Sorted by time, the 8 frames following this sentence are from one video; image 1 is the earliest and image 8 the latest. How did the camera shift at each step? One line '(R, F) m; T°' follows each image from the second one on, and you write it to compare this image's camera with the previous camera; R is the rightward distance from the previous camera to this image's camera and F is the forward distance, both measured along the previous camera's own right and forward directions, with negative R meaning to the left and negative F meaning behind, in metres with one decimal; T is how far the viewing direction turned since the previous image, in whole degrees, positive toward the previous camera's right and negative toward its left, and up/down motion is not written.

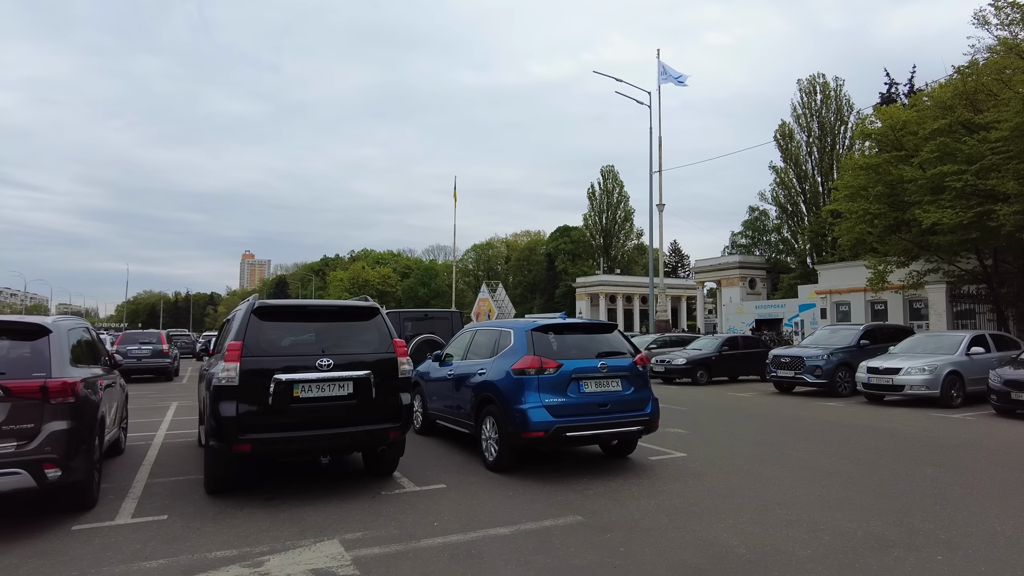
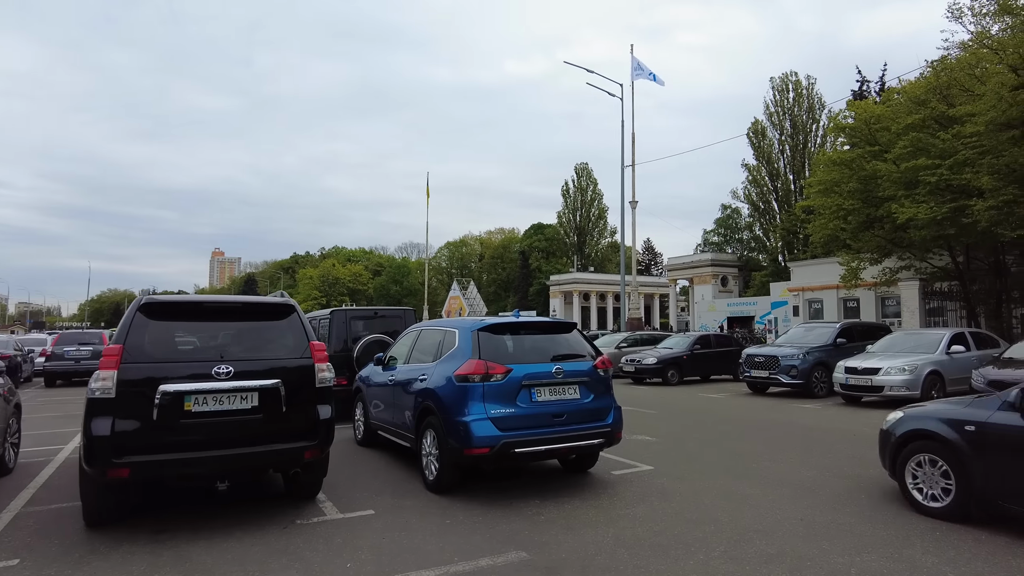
(+0.3, +0.9) m; +2°
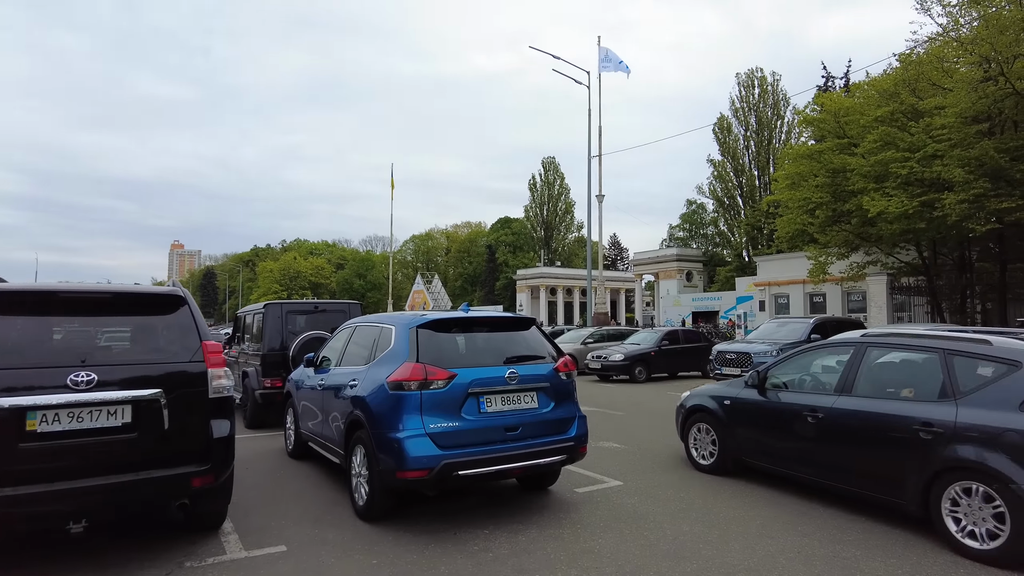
(+0.2, +1.0) m; +3°
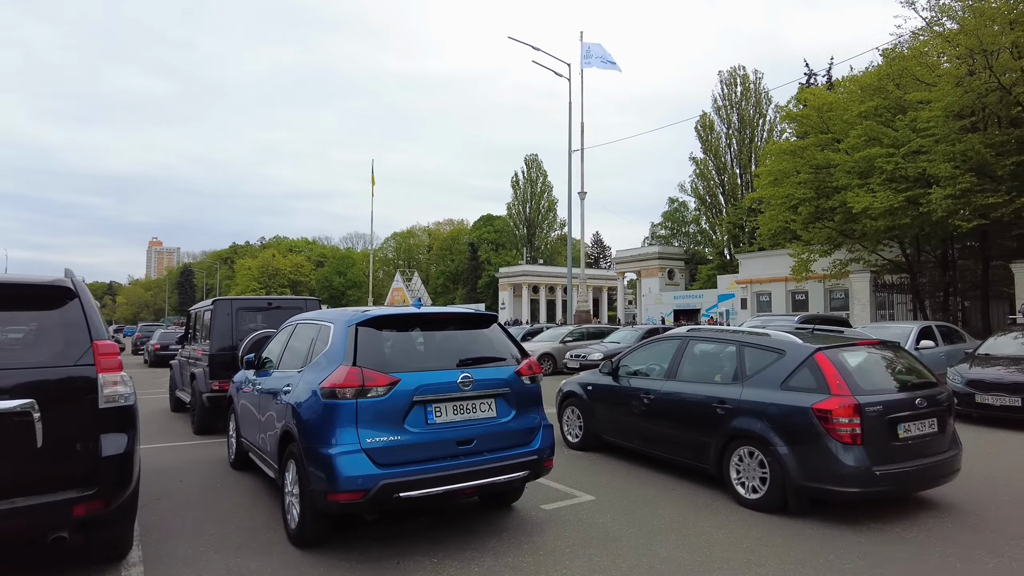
(+0.2, +0.7) m; +1°
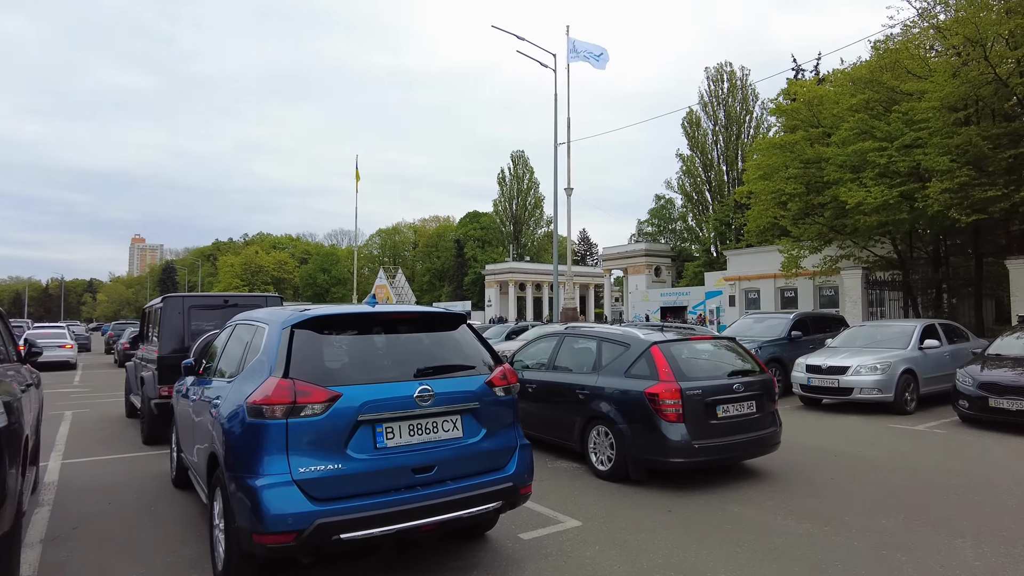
(+0.1, +0.7) m; +1°
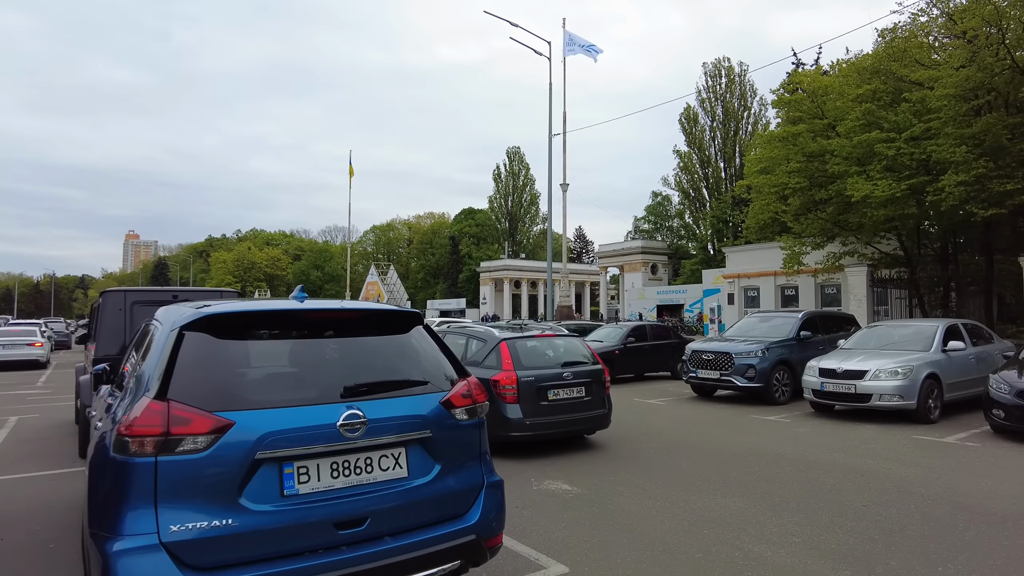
(+0.1, +0.9) m; 0°
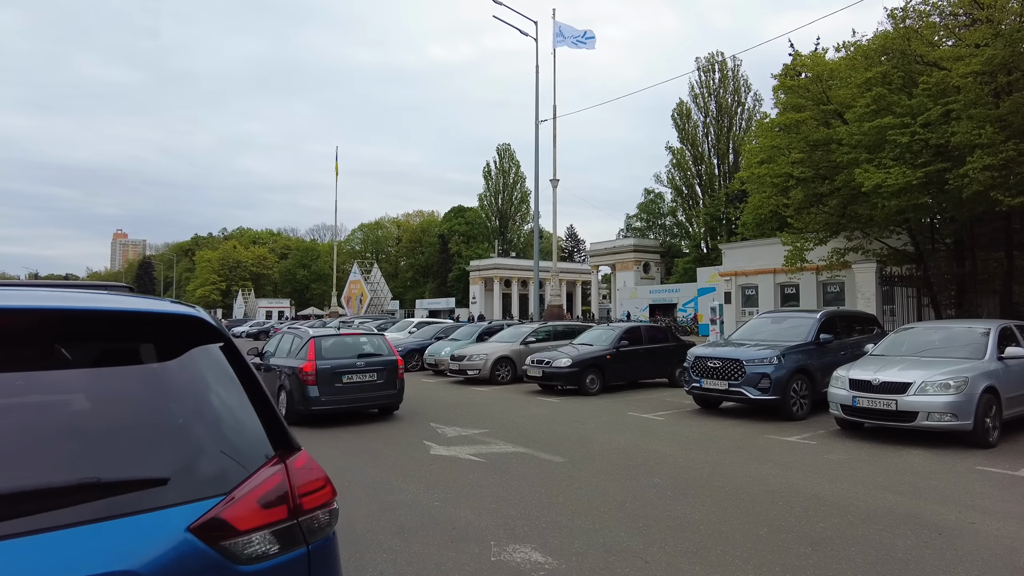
(+0.3, +1.7) m; +1°
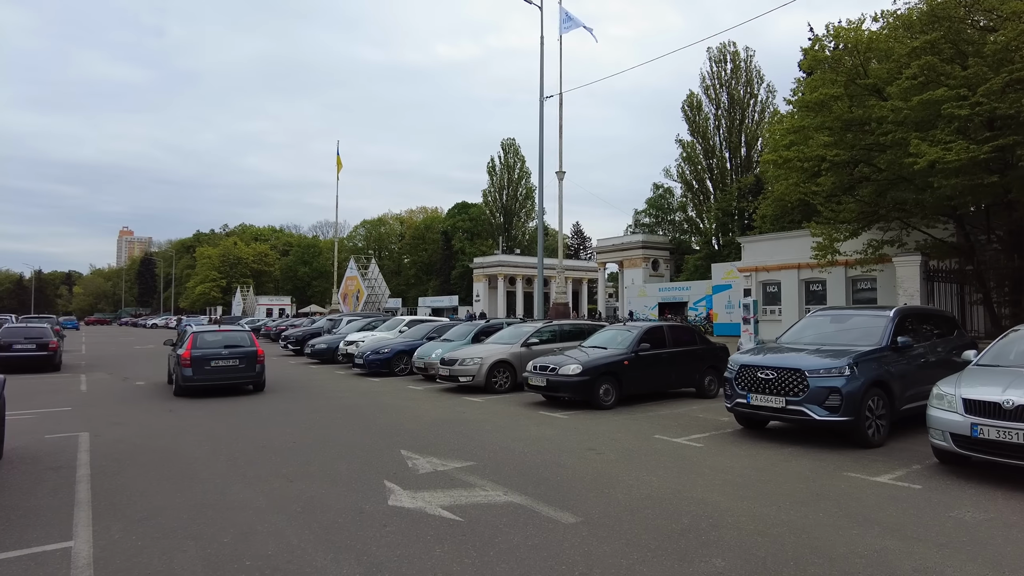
(+0.1, +2.1) m; 0°
